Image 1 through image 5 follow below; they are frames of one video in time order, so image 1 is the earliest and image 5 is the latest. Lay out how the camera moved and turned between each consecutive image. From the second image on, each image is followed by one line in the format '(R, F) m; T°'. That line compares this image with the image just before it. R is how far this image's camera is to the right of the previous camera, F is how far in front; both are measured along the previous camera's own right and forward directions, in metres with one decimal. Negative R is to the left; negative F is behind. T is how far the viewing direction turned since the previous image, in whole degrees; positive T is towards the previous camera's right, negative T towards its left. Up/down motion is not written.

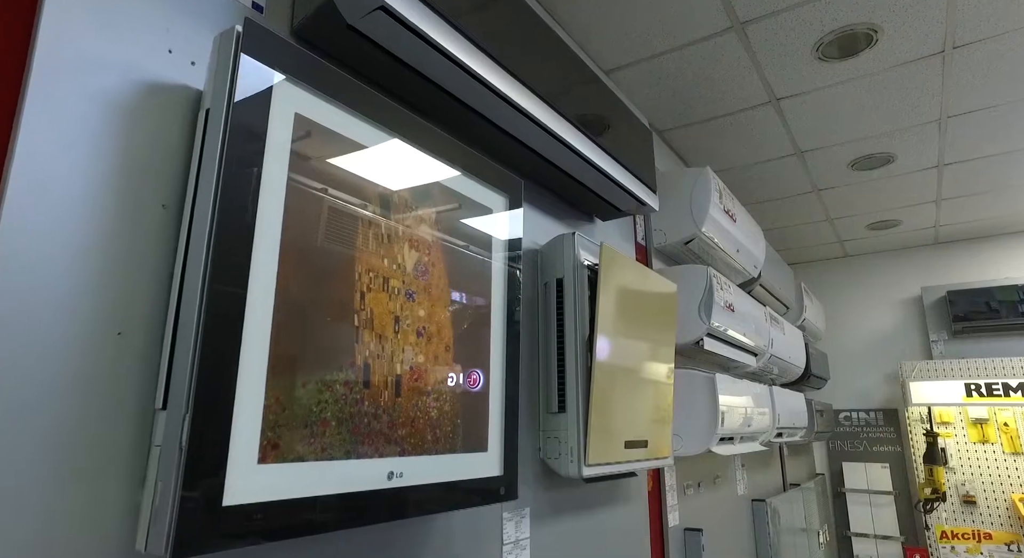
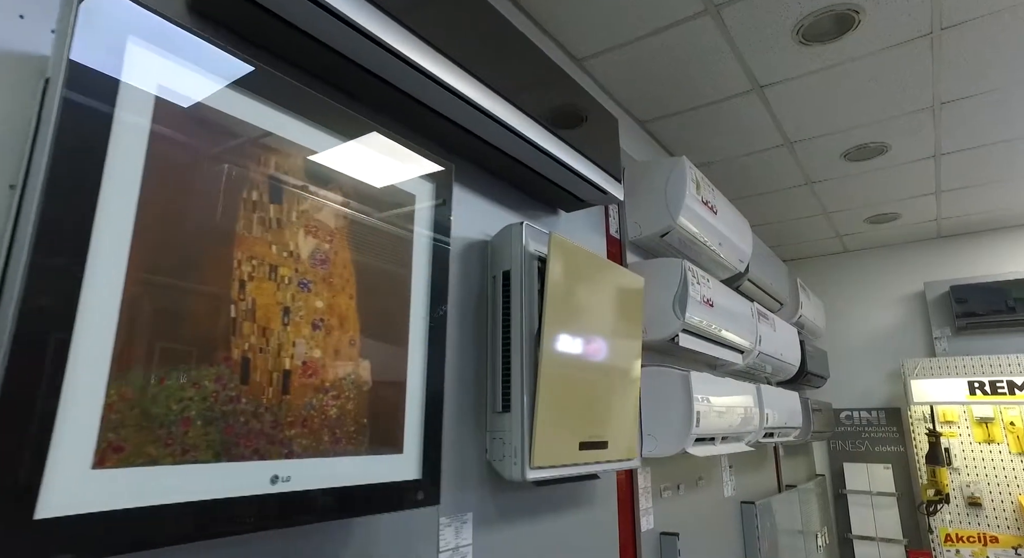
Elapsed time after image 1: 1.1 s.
(+0.2, +0.1) m; -1°
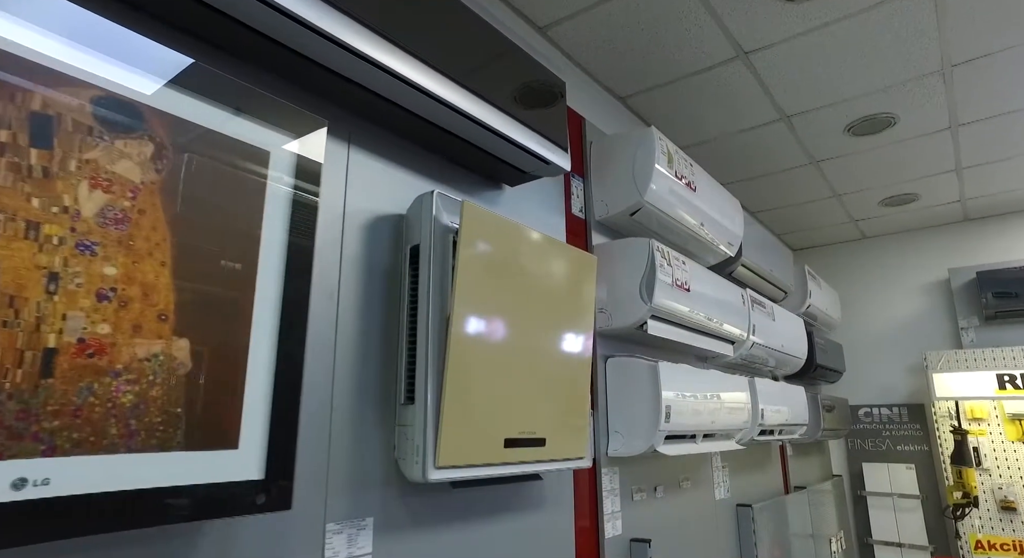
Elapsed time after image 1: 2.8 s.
(+0.3, +0.2) m; -3°
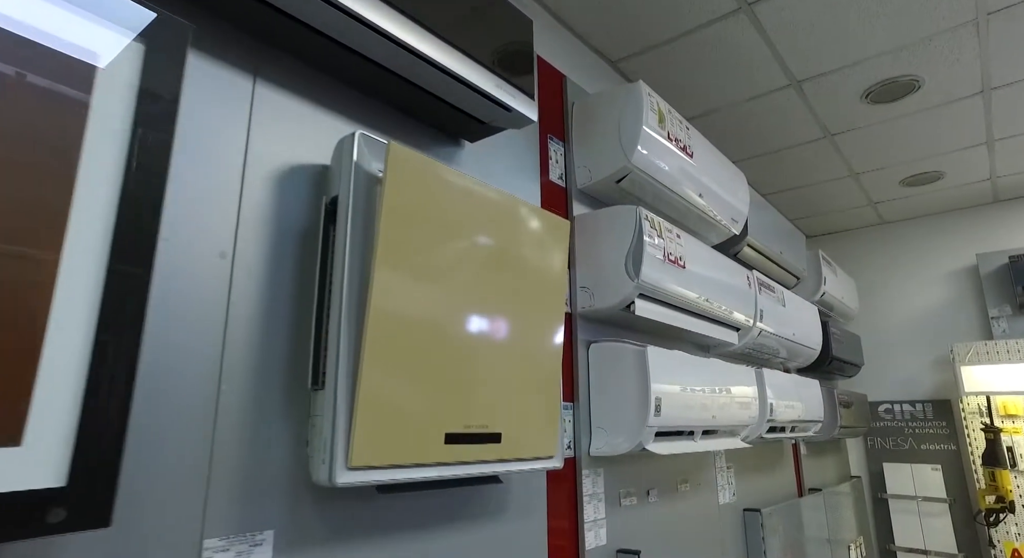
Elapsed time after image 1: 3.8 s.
(+0.1, +0.3) m; -1°
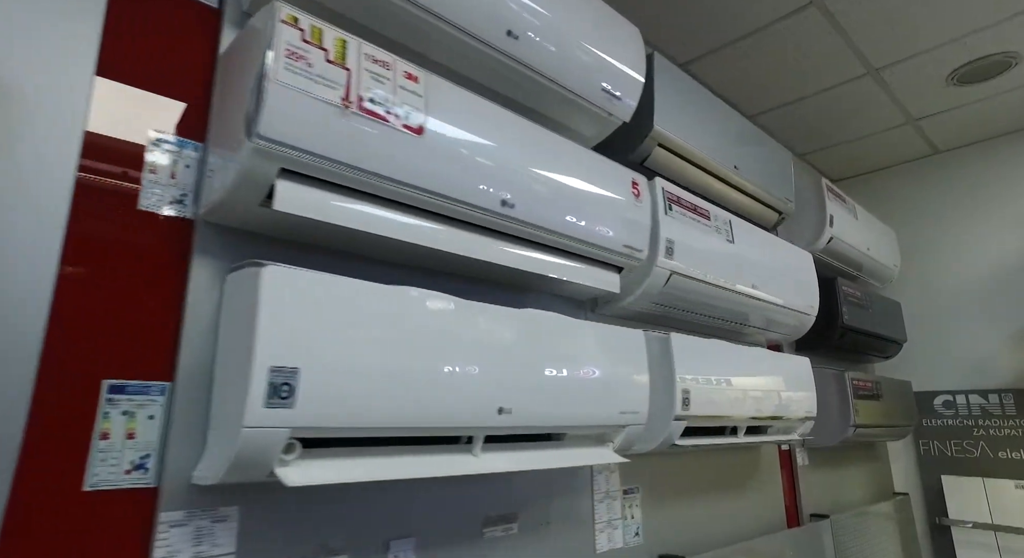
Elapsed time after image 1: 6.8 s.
(+0.8, +0.9) m; -7°
